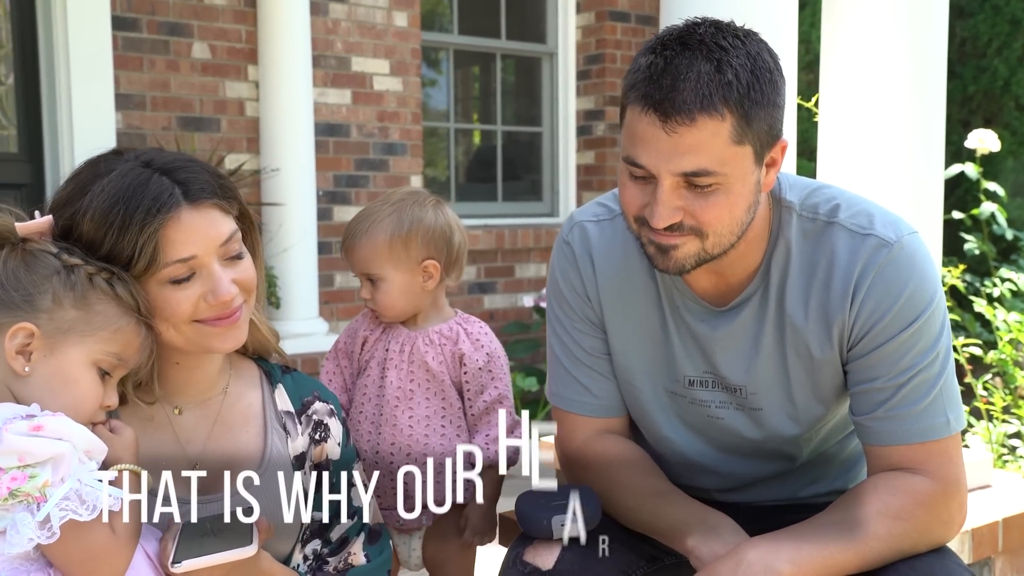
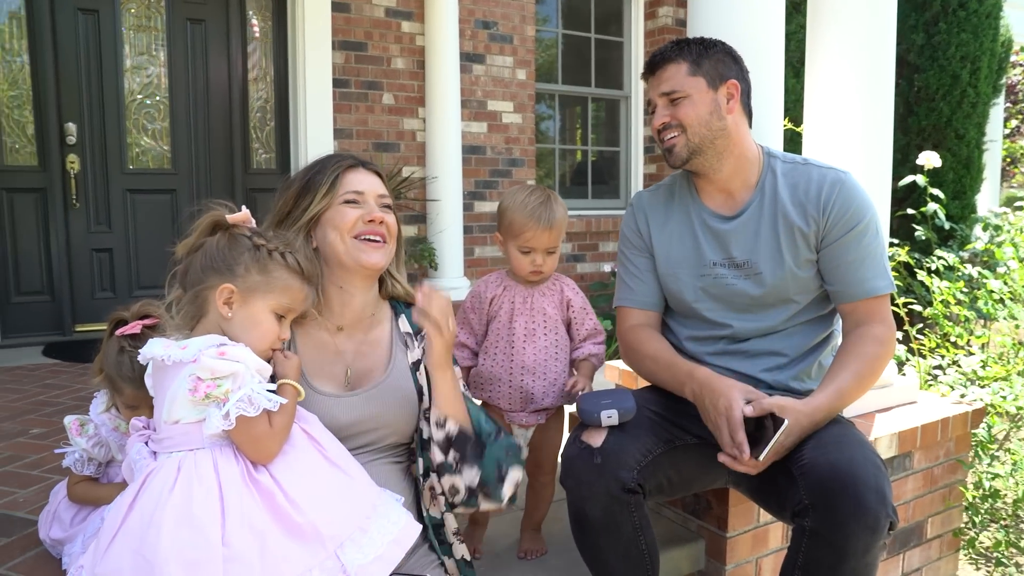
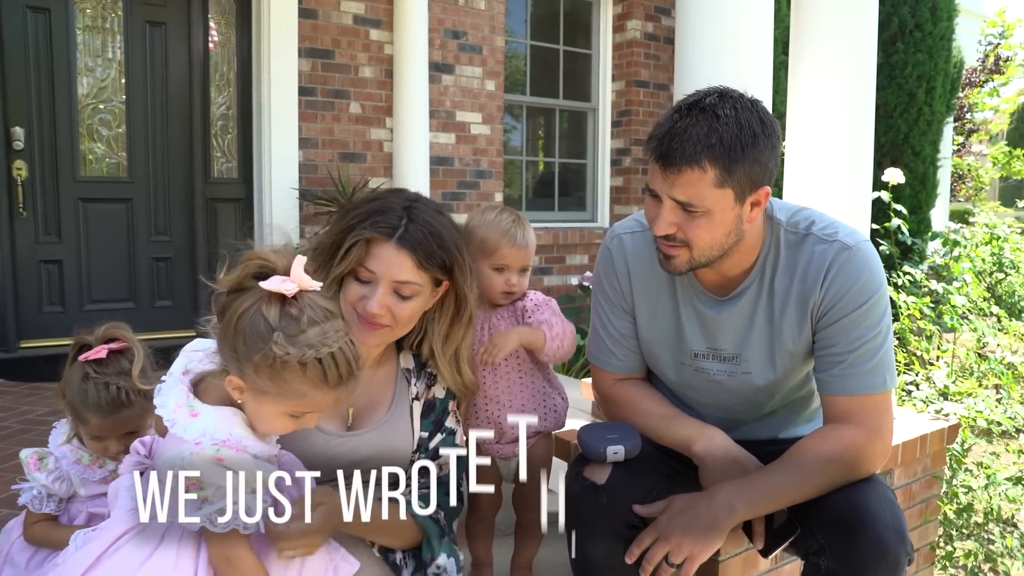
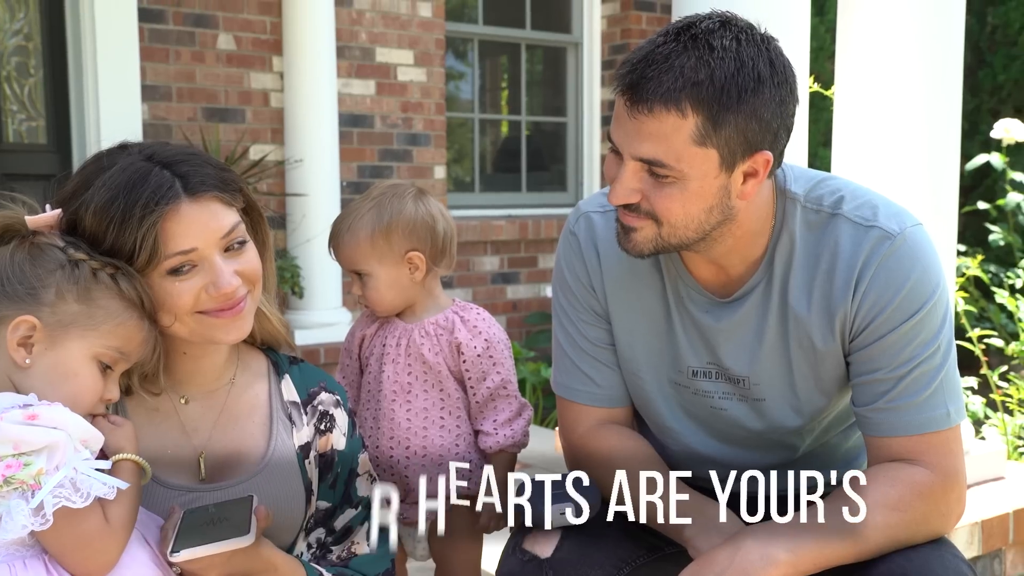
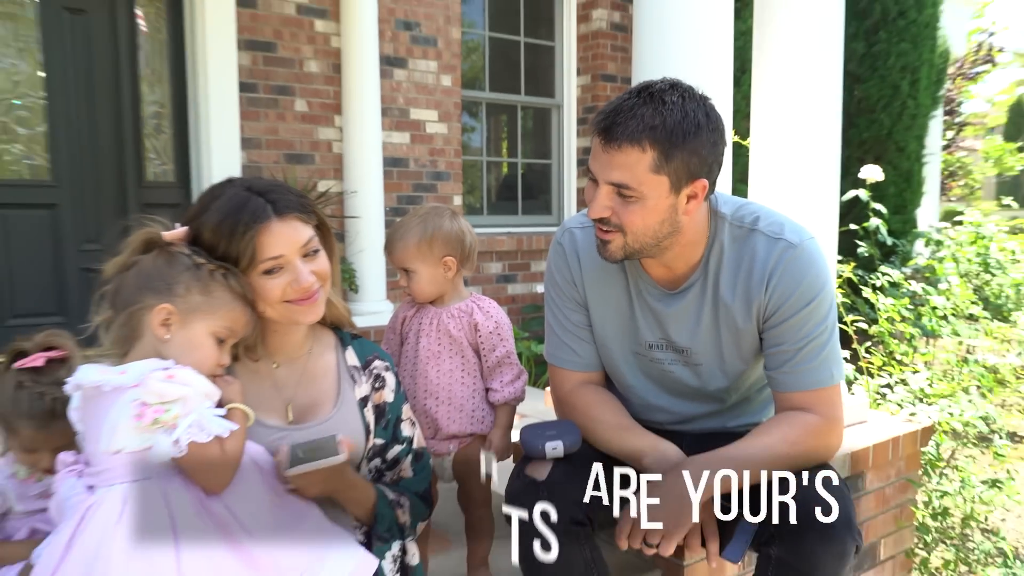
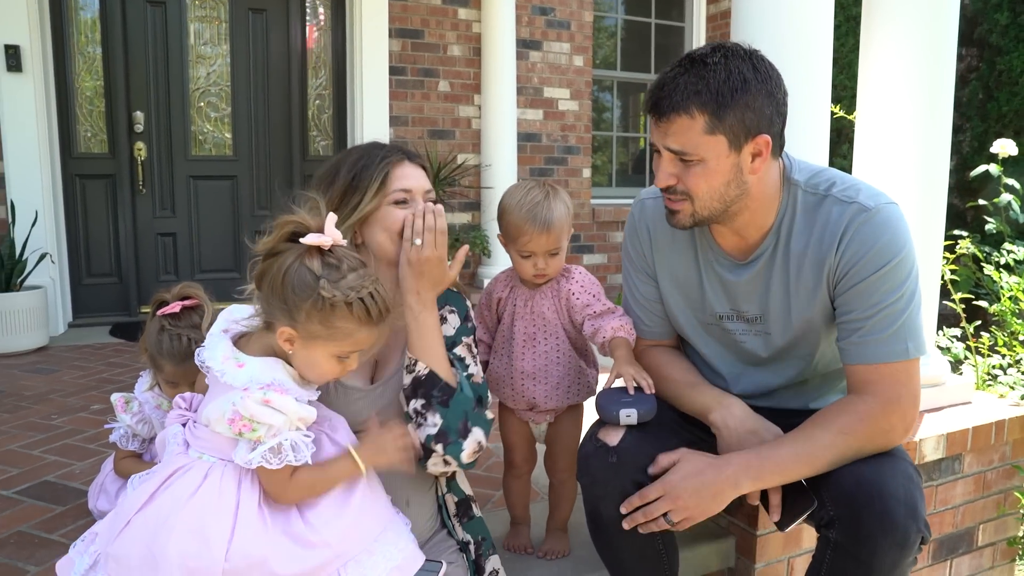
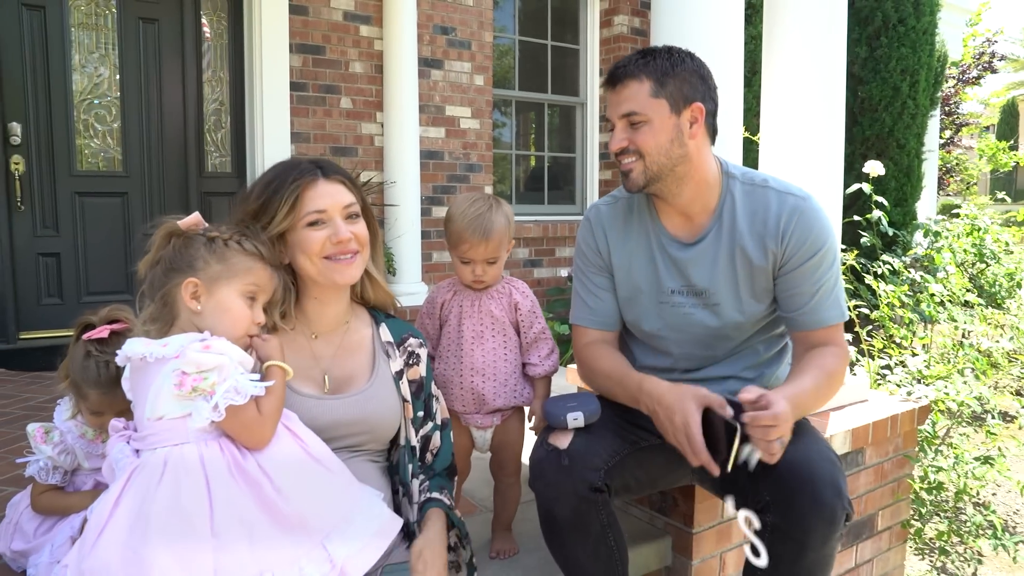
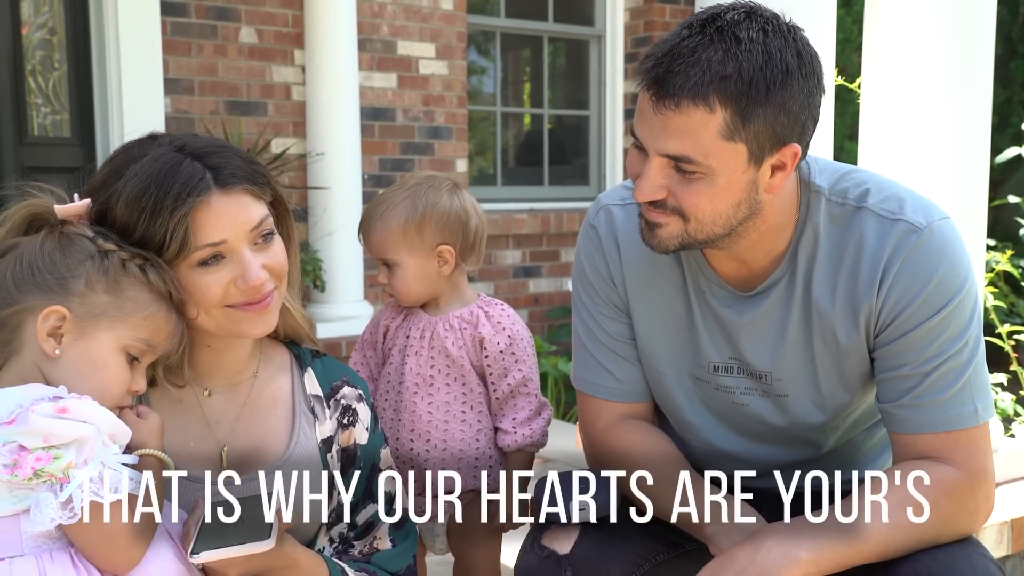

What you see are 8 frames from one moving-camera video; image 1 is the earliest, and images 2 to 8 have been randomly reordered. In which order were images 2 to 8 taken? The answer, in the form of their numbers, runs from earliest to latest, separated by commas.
8, 4, 5, 7, 2, 6, 3
